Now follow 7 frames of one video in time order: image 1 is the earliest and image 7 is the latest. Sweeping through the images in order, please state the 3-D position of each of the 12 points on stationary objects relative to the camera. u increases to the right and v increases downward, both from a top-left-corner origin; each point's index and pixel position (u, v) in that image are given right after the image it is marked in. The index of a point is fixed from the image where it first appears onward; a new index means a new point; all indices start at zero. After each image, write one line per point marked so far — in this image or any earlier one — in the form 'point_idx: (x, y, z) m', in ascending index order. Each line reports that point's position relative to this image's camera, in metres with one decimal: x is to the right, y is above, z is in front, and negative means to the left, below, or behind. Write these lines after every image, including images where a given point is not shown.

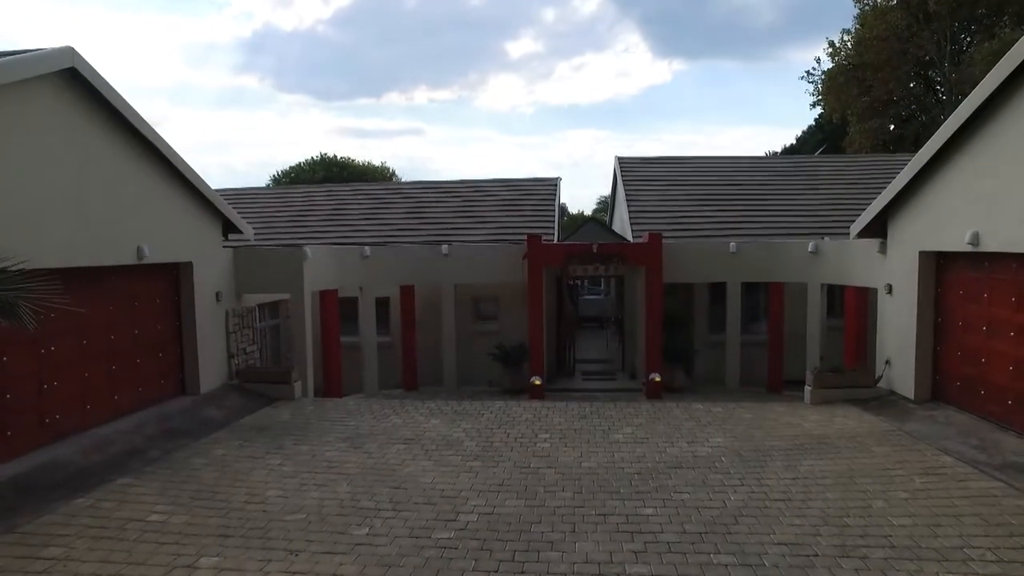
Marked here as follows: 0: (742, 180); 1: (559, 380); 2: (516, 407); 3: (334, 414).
0: (+6.6, +3.1, +18.2) m
1: (+1.1, -2.3, +15.4) m
2: (0.0, -2.3, +11.9) m
3: (-3.3, -2.4, +11.7) m
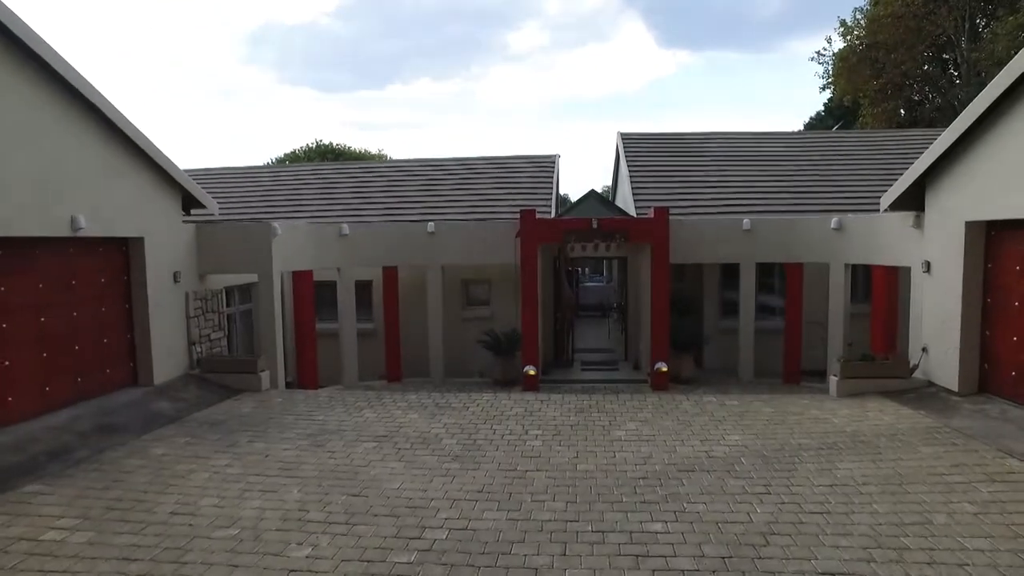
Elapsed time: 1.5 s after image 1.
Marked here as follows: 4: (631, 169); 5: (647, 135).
0: (+6.5, +3.5, +16.9) m
1: (+1.0, -1.9, +14.1) m
2: (-0.1, -1.9, +10.7) m
3: (-3.5, -2.0, +10.4) m
4: (+3.1, +3.1, +16.5) m
5: (+4.1, +4.6, +18.8) m
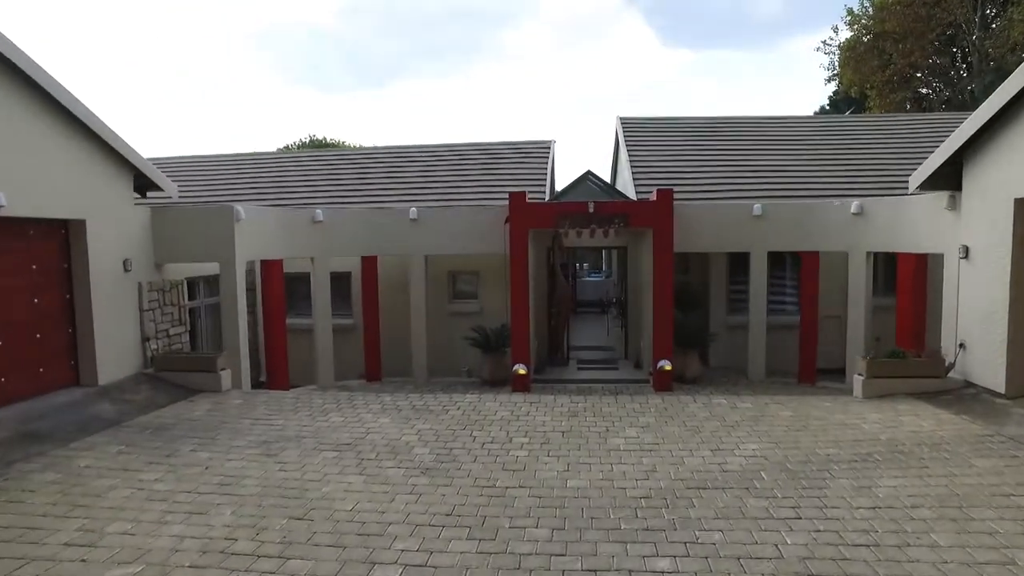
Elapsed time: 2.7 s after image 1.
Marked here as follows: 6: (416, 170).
0: (+6.3, +3.7, +15.7) m
1: (+0.8, -1.7, +13.0) m
2: (-0.4, -1.8, +9.6) m
3: (-3.7, -1.8, +9.3) m
4: (+2.9, +3.3, +15.4) m
5: (+3.8, +4.7, +17.7) m
6: (-2.5, +3.0, +16.0) m
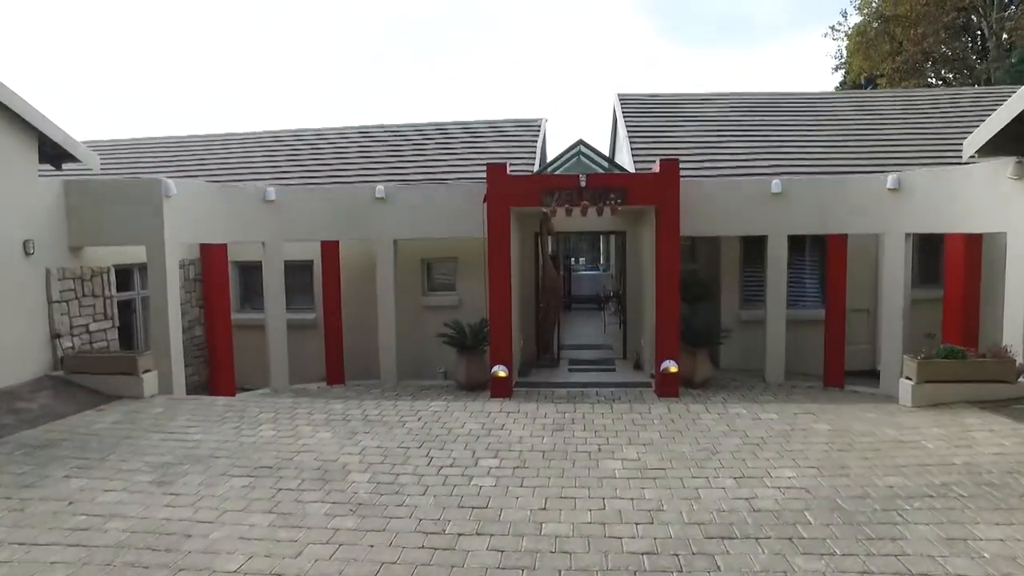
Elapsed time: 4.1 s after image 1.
0: (+6.0, +3.9, +14.1) m
1: (+0.4, -1.5, +11.3) m
2: (-0.7, -1.6, +7.9) m
3: (-4.1, -1.6, +7.7) m
4: (+2.6, +3.5, +13.8) m
5: (+3.5, +4.9, +16.0) m
6: (-2.8, +3.2, +14.3) m
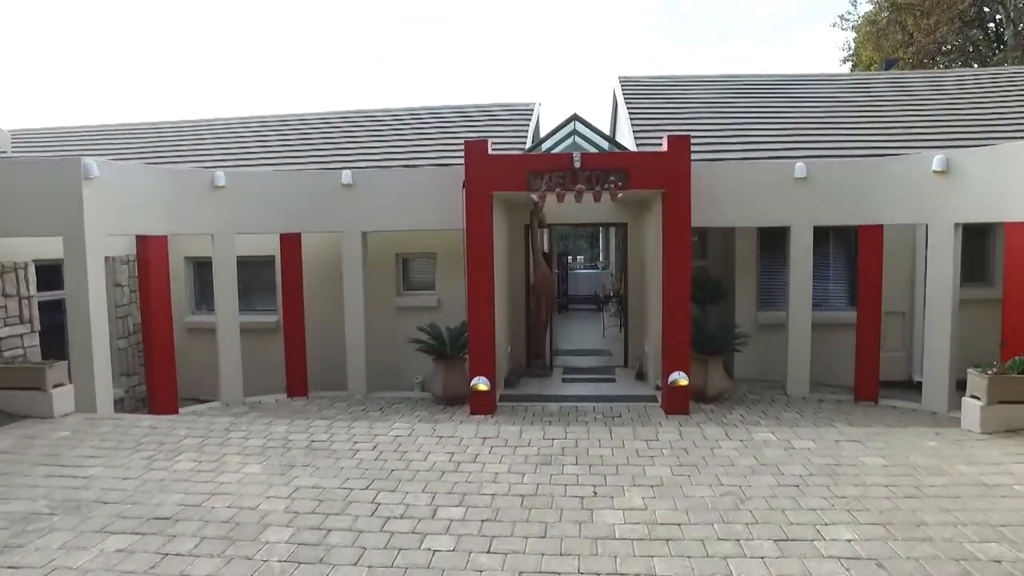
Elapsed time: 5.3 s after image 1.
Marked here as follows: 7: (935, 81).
0: (+5.7, +3.9, +12.7) m
1: (+0.2, -1.5, +9.9) m
2: (-0.9, -1.6, +6.5) m
3: (-4.3, -1.6, +6.3) m
4: (+2.3, +3.5, +12.4) m
5: (+3.3, +4.9, +14.6) m
6: (-3.0, +3.2, +12.9) m
7: (+9.0, +4.5, +13.2) m
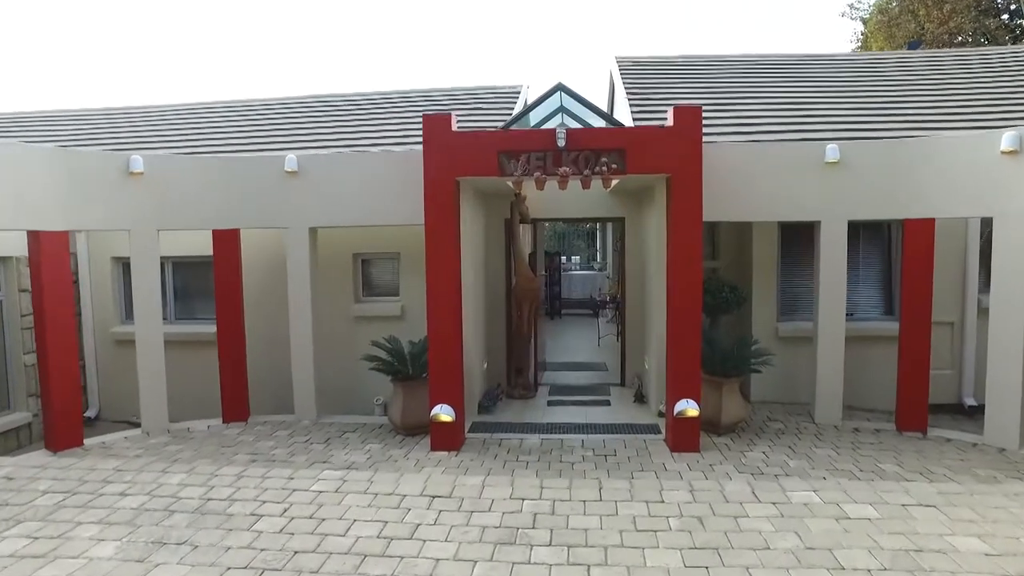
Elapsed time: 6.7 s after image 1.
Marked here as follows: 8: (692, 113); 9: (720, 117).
0: (+5.4, +3.8, +11.1) m
1: (-0.1, -1.6, +8.4) m
2: (-1.2, -1.6, +5.0) m
3: (-4.6, -1.7, +4.7) m
4: (+2.0, +3.4, +10.8) m
5: (+3.0, +4.8, +13.1) m
6: (-3.4, +3.1, +11.4) m
7: (+8.7, +4.4, +11.7) m
8: (+1.9, +1.8, +6.6) m
9: (+3.2, +2.7, +9.6) m
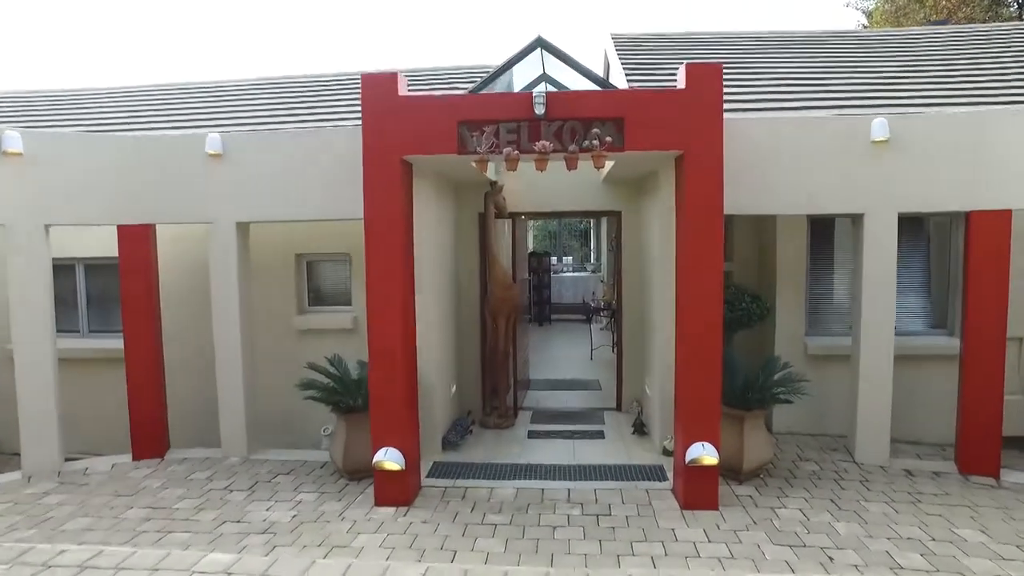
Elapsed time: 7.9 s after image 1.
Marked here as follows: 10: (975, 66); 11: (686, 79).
0: (+5.1, +3.7, +9.7) m
1: (-0.4, -1.7, +6.9) m
2: (-1.5, -1.7, +3.4) m
3: (-4.9, -1.8, +3.2) m
4: (+1.7, +3.3, +9.3) m
5: (+2.6, +4.8, +11.6) m
6: (-3.7, +3.0, +9.8) m
7: (+8.3, +4.4, +10.2) m
8: (+1.6, +1.7, +5.1) m
9: (+2.9, +2.6, +8.1) m
10: (+6.5, +3.2, +8.8) m
11: (+1.4, +1.7, +5.1) m
